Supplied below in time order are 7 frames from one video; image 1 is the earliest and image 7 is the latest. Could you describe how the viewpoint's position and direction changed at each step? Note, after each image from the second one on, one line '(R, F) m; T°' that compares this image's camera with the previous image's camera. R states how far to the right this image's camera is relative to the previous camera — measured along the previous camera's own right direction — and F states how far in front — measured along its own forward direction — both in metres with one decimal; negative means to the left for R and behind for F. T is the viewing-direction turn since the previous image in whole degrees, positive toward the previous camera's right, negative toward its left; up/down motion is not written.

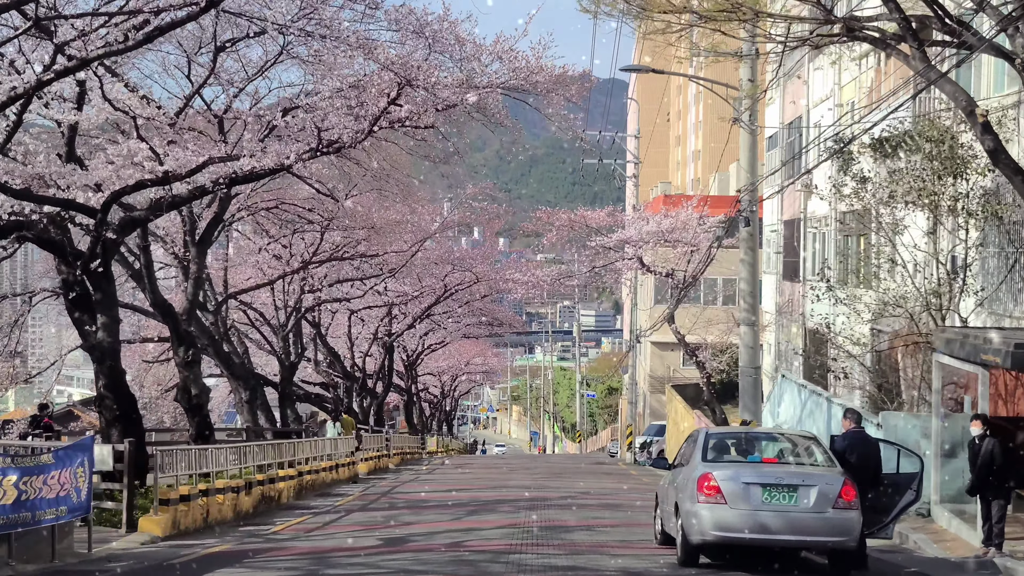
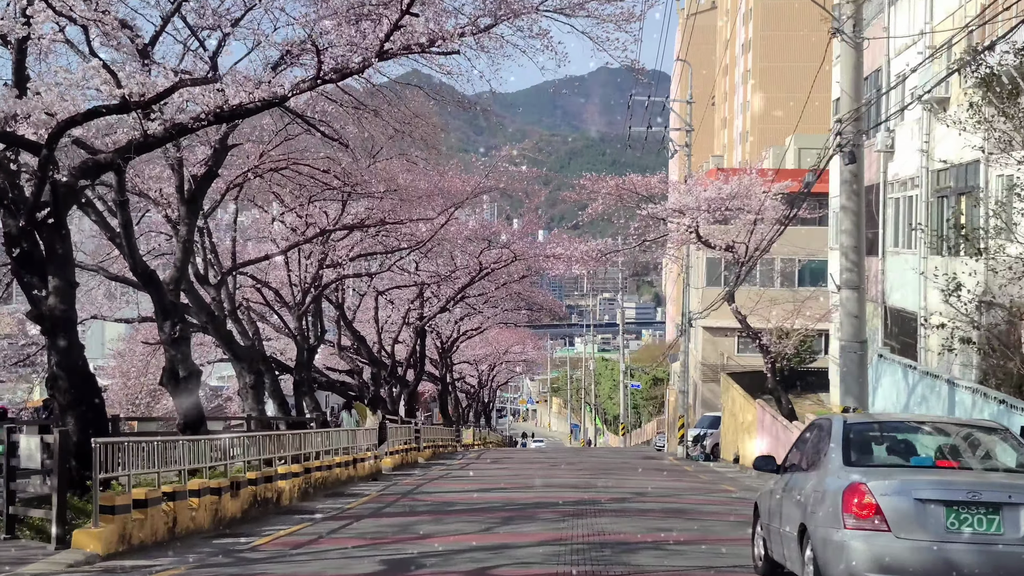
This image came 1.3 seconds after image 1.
(0.0, +3.3) m; -2°
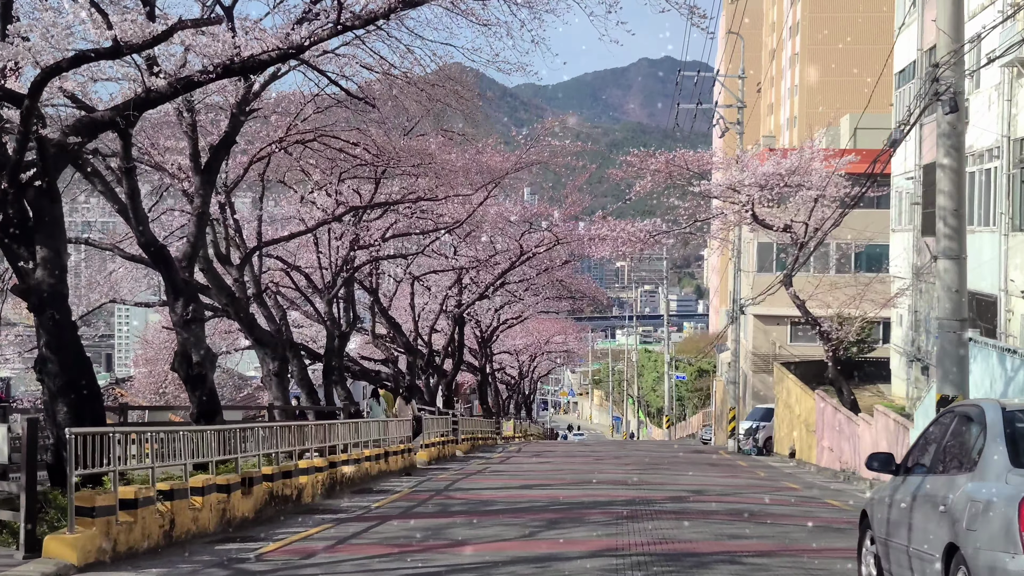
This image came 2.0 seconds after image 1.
(-0.1, +1.7) m; -2°
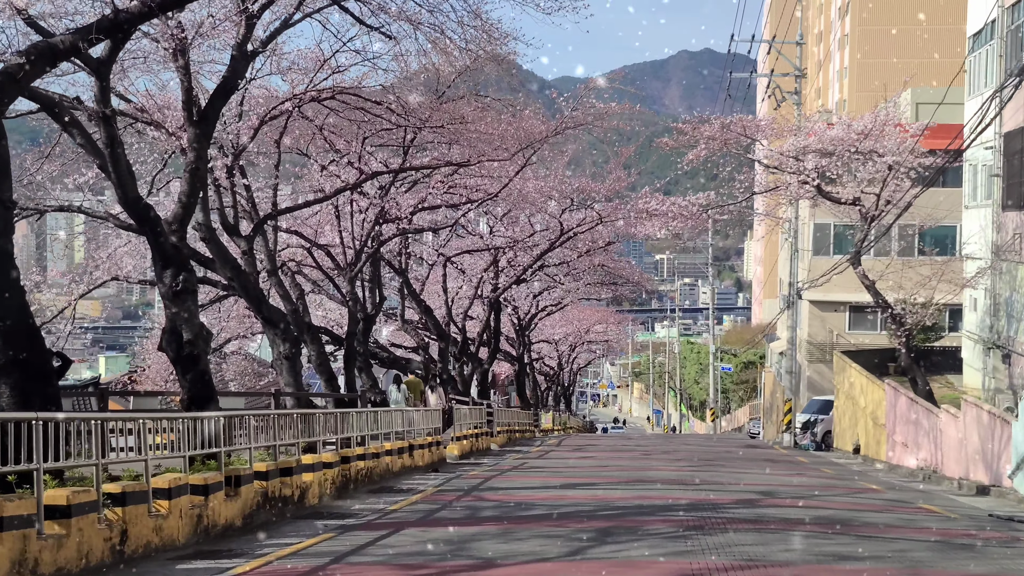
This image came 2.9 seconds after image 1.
(0.0, +2.4) m; -2°
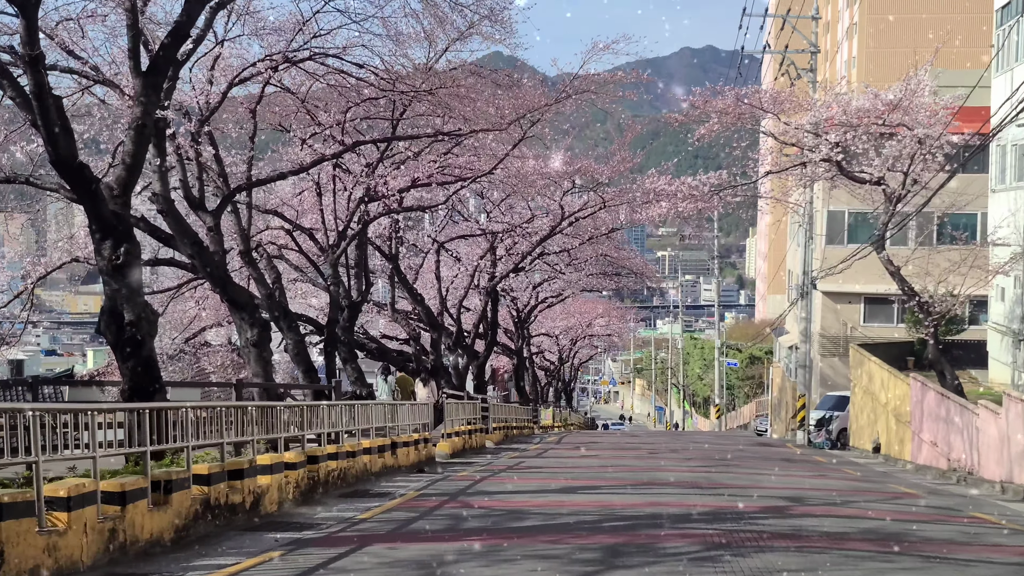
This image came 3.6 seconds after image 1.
(+0.1, +1.9) m; 0°
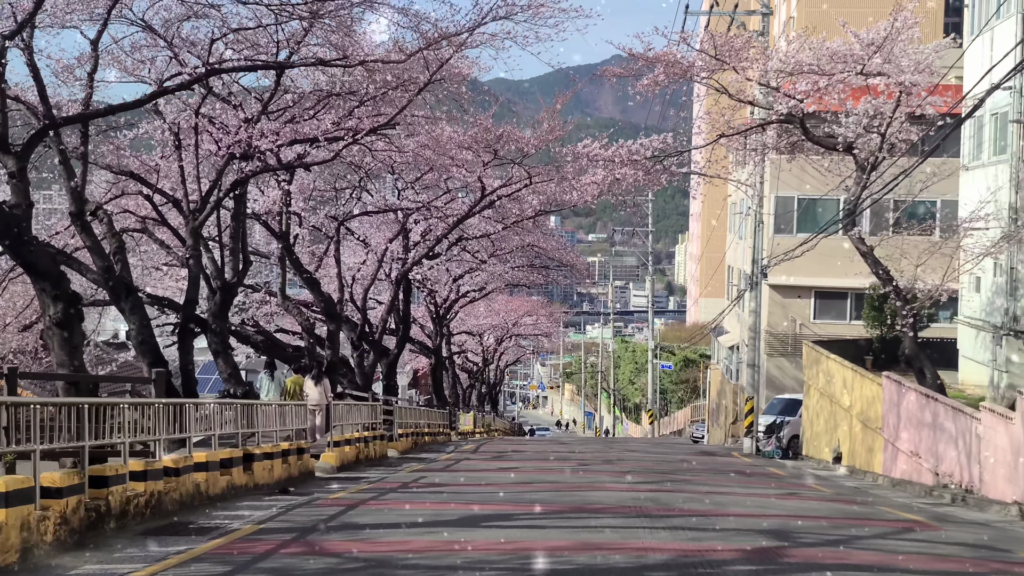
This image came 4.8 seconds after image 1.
(+0.4, +3.8) m; +3°
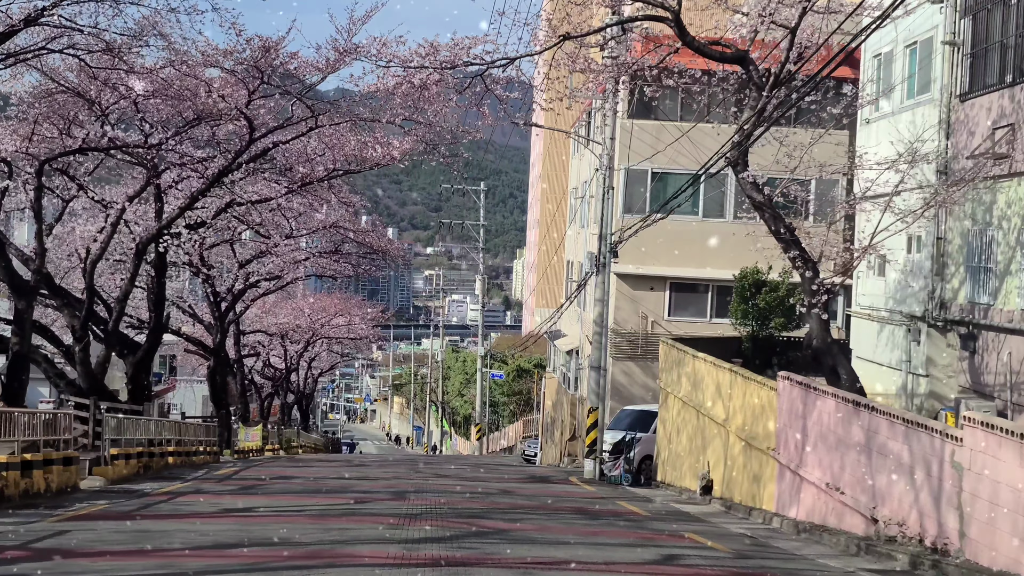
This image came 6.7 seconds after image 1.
(+1.0, +6.2) m; +8°
